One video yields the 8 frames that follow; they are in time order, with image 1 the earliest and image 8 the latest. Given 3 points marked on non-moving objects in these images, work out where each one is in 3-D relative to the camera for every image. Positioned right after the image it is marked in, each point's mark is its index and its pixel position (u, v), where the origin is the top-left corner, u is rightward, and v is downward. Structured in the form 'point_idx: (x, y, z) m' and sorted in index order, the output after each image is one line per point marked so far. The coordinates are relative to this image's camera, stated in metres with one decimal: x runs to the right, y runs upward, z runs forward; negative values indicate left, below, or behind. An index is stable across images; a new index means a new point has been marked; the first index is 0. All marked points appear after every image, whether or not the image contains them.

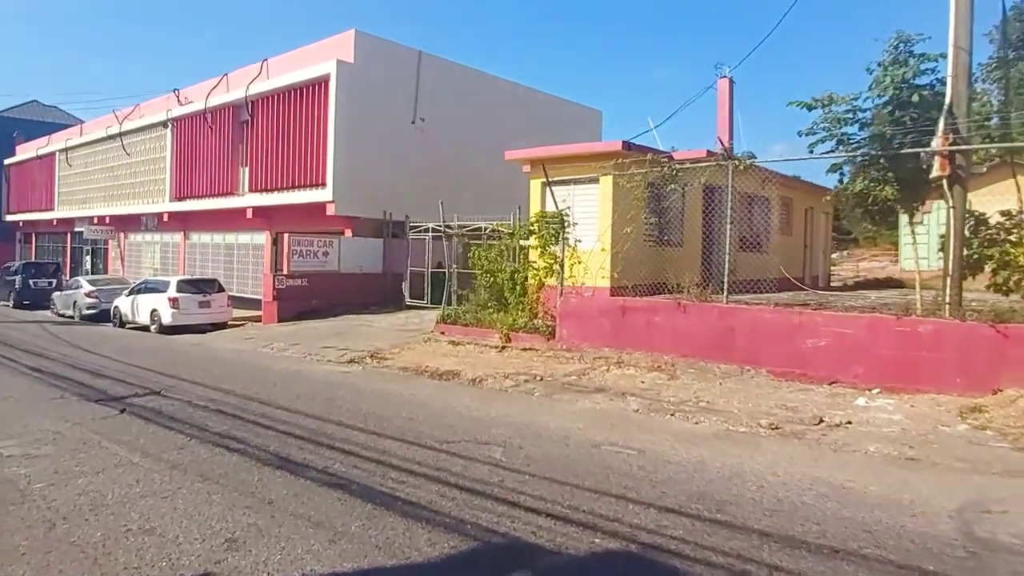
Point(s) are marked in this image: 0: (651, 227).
0: (+3.1, +1.4, +15.4) m
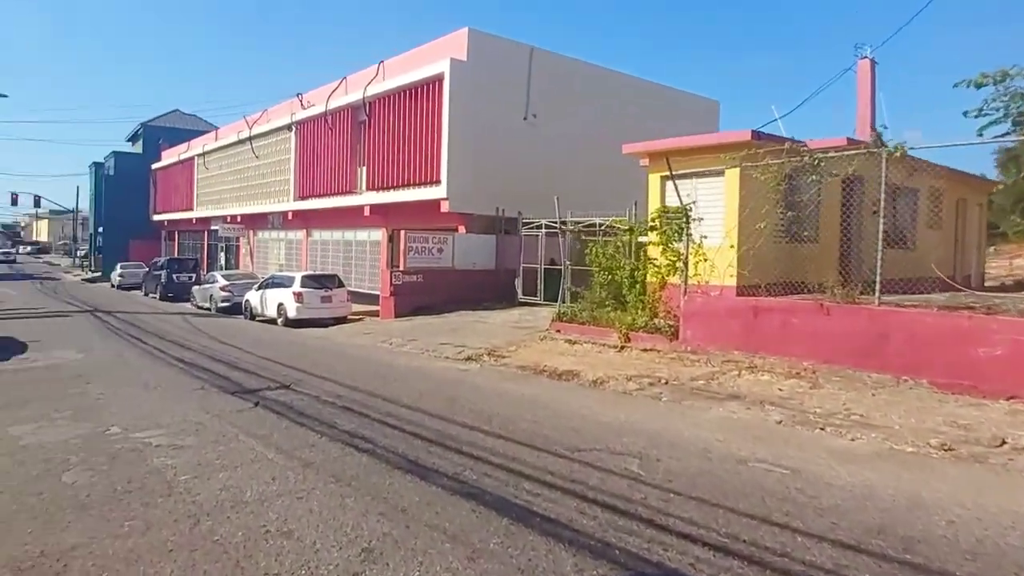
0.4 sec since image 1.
0: (+5.7, +1.4, +14.3) m
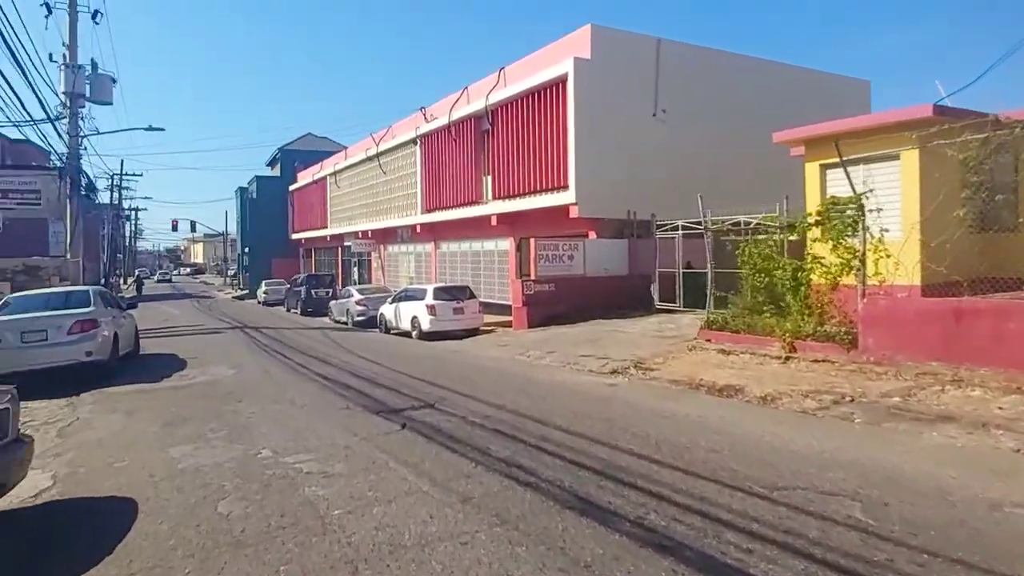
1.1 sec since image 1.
0: (+8.4, +1.4, +12.3) m
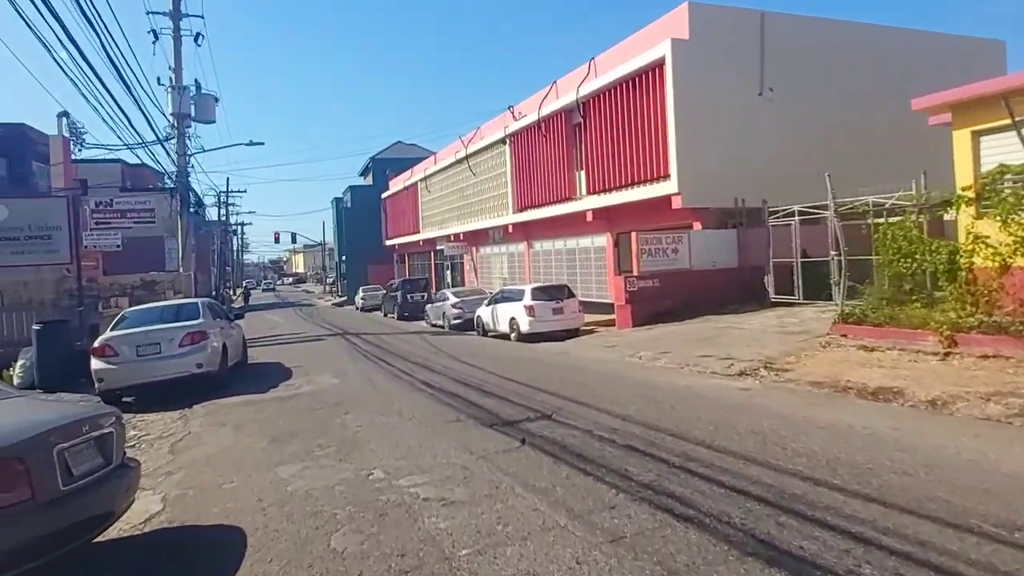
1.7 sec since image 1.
0: (+10.1, +1.8, +10.2) m
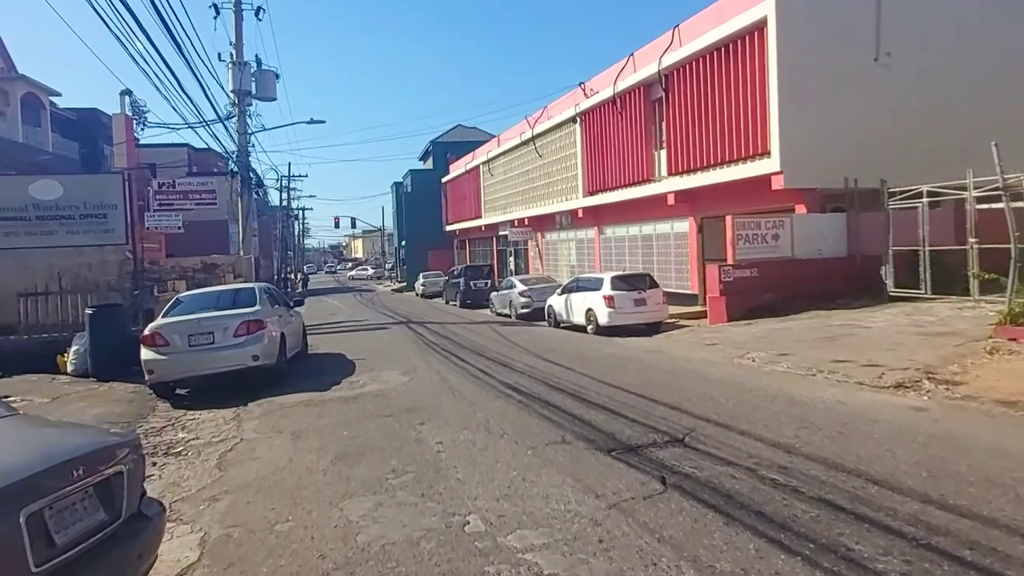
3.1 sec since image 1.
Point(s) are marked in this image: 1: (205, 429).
0: (+11.5, +1.8, +7.5) m
1: (-4.6, -2.1, +10.3) m
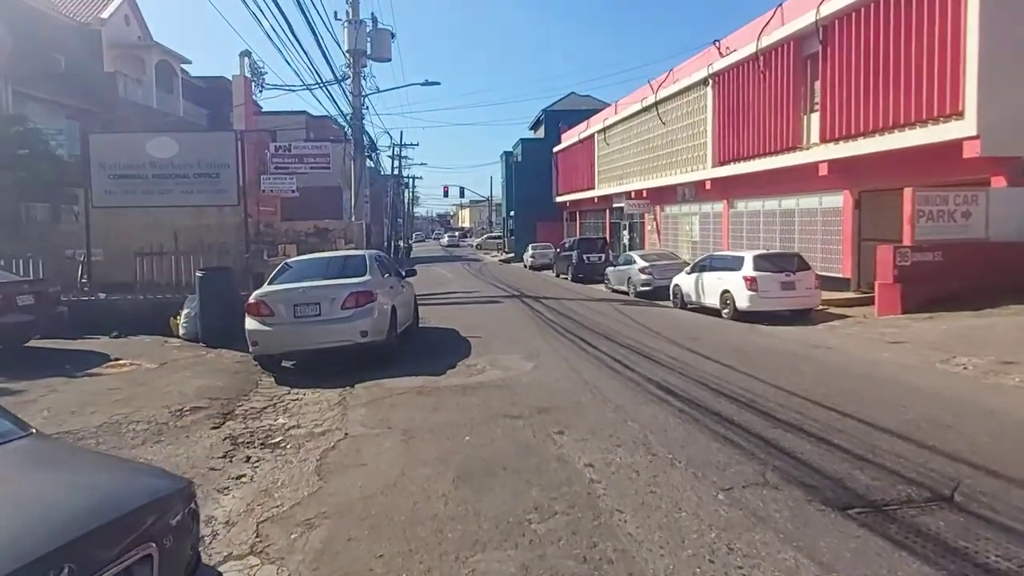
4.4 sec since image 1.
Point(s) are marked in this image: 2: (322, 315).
0: (+12.9, +1.4, +3.8) m
1: (-2.7, -1.7, +9.1) m
2: (-3.1, -0.5, +11.3) m
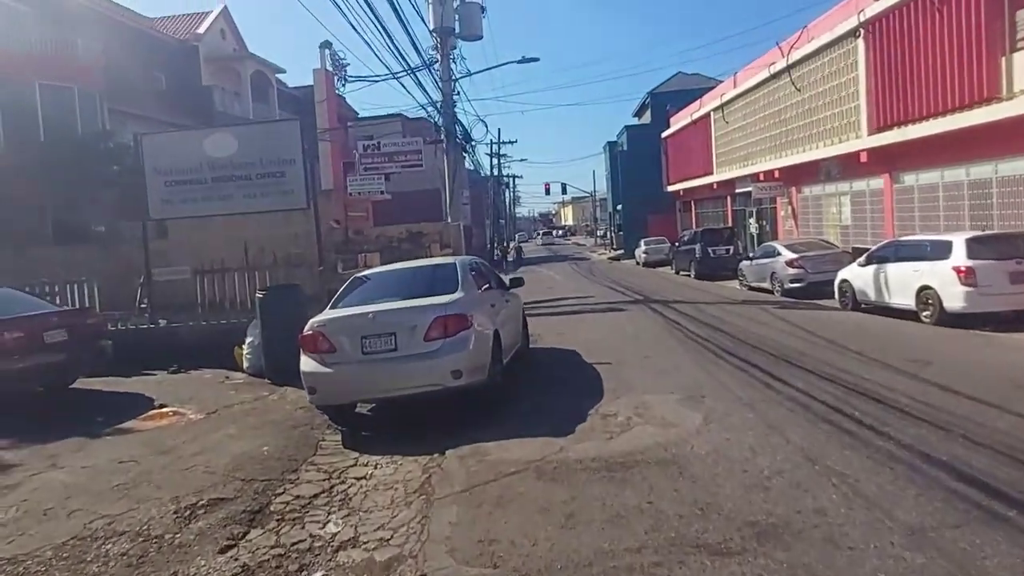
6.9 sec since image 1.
0: (+13.3, +1.7, -1.6) m
1: (-1.2, -2.0, +5.9) m
2: (-1.4, -0.7, +8.2) m
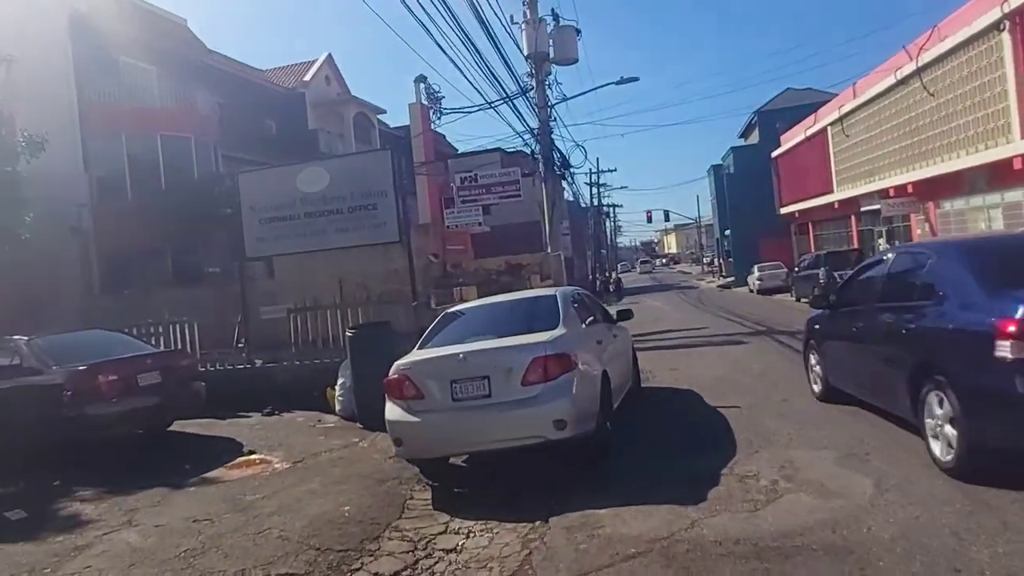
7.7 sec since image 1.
0: (+12.8, +2.1, -4.6) m
1: (-0.4, -2.2, +4.8) m
2: (-0.2, -1.1, +7.2) m
